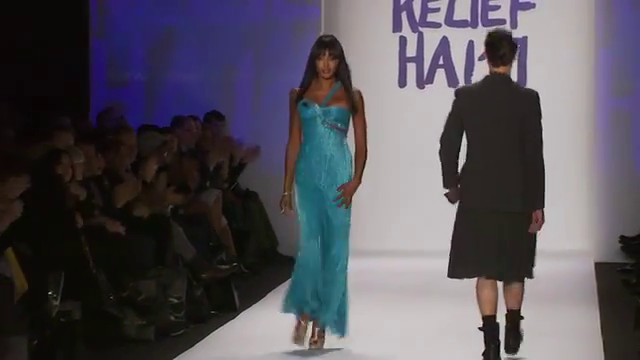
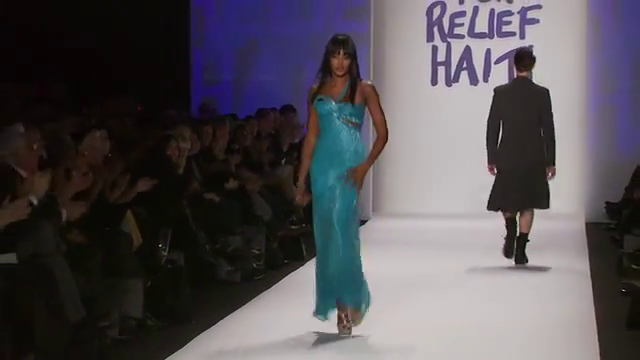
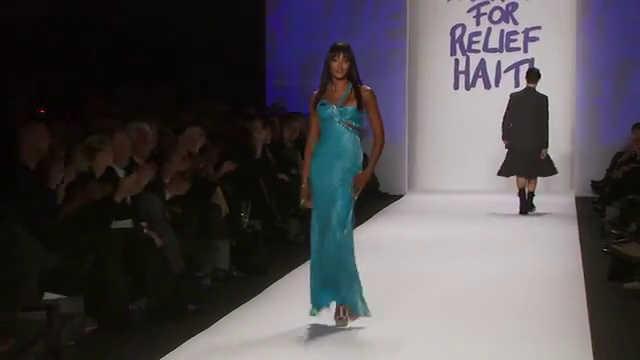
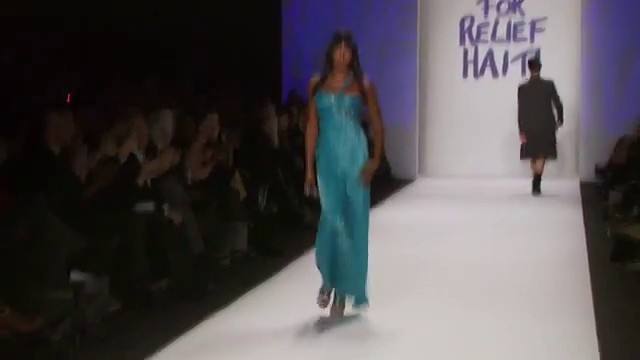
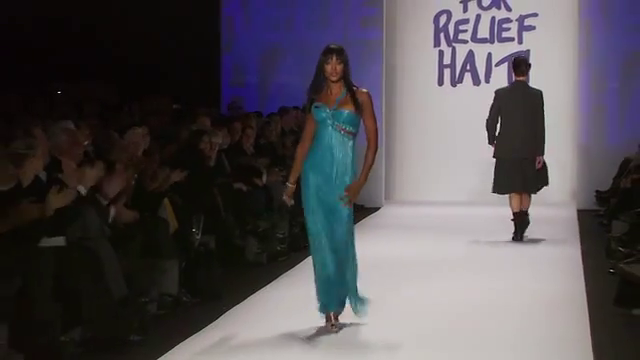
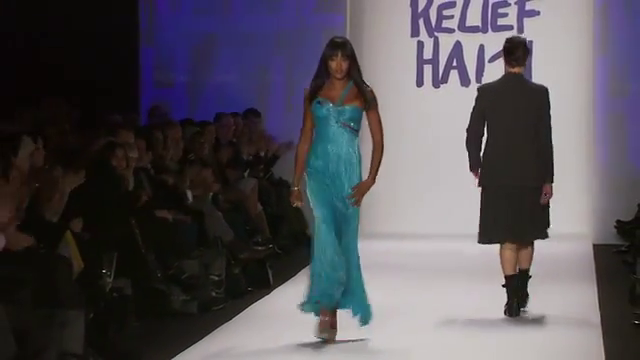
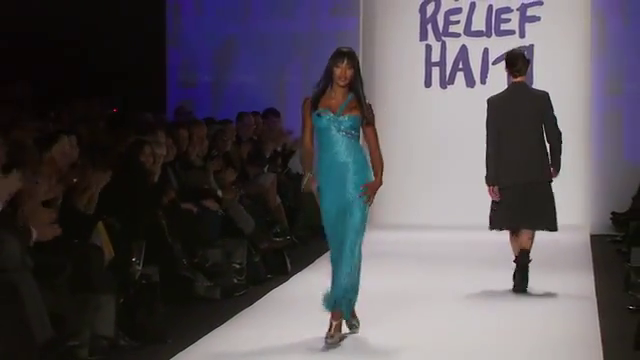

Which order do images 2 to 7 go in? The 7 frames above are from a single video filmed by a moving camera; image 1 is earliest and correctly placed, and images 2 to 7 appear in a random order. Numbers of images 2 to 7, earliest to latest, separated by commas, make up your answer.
6, 7, 2, 5, 3, 4
